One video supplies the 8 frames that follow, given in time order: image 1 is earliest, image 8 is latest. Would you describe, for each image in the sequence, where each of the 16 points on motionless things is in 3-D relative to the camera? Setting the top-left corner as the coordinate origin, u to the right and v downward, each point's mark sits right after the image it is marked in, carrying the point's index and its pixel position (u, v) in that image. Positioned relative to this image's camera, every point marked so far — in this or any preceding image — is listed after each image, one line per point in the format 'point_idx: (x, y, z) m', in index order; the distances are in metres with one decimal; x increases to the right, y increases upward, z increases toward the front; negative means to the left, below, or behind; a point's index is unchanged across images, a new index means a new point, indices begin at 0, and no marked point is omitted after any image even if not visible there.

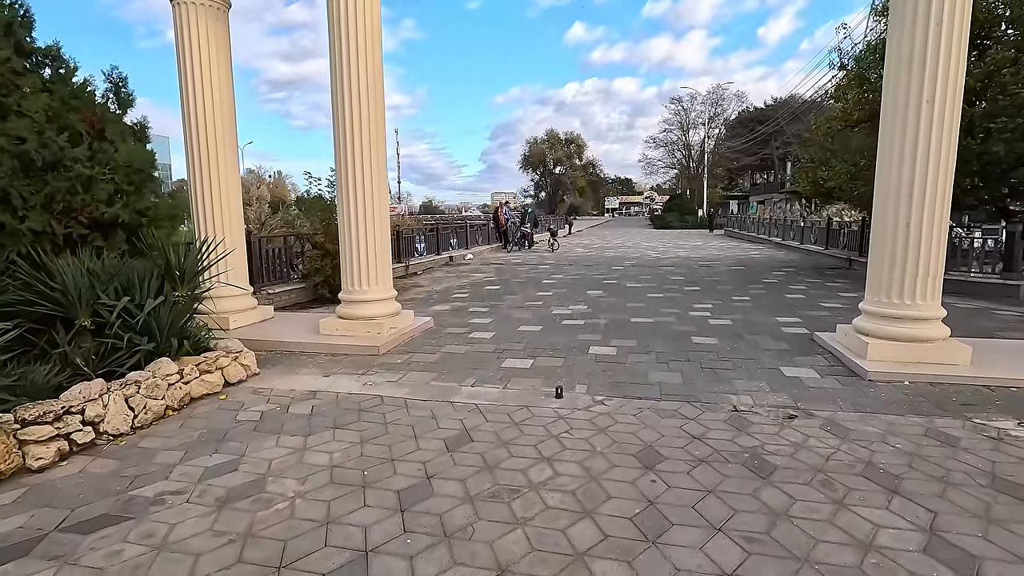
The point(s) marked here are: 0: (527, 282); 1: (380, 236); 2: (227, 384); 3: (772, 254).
0: (+0.3, +0.1, +11.7) m
1: (-1.6, +0.6, +6.3) m
2: (-2.5, -0.8, +4.6) m
3: (+8.4, +1.1, +17.0) m
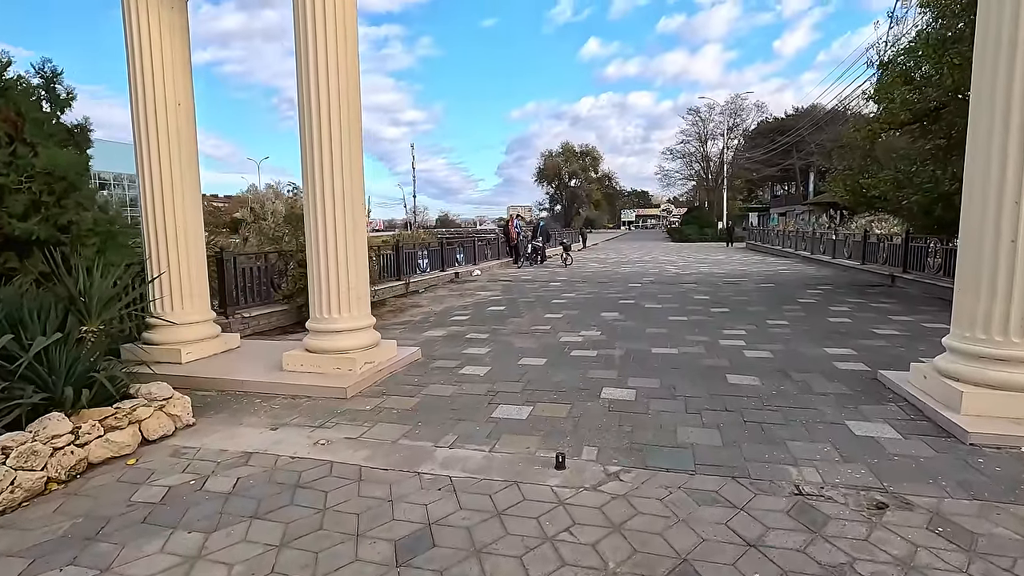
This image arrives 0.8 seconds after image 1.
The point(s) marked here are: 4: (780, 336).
0: (+0.5, -0.3, +10.7) m
1: (-1.6, +0.4, +5.3) m
2: (-2.6, -1.1, +3.7) m
3: (+8.7, +0.5, +15.8) m
4: (+3.5, -0.6, +6.9) m
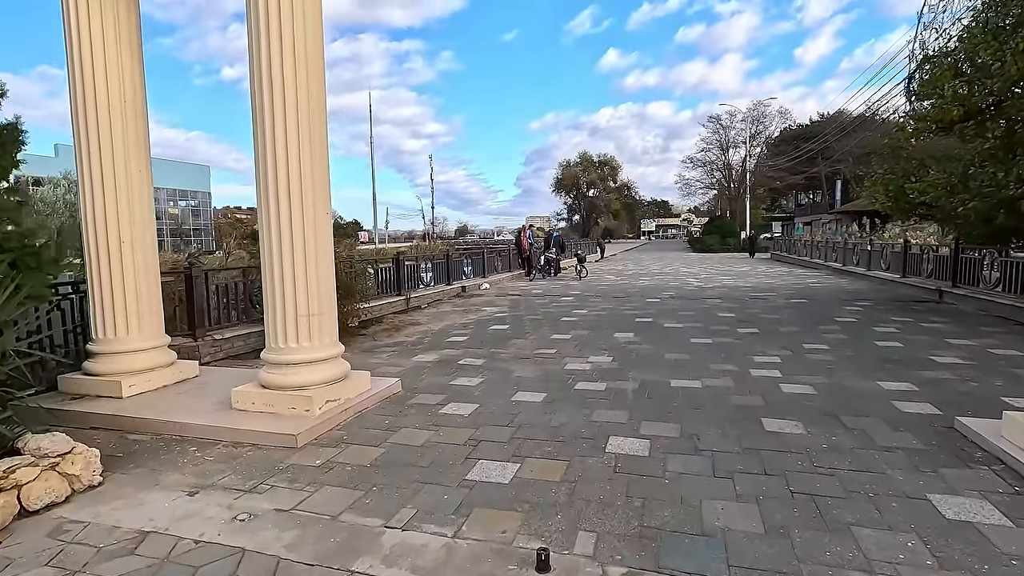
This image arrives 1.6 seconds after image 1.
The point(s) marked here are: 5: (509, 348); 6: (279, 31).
0: (+0.6, -0.6, +9.8) m
1: (-1.7, +0.2, +4.5) m
2: (-2.7, -1.3, +2.9) m
3: (+8.9, +0.1, +14.7) m
4: (+3.5, -0.9, +5.9) m
5: (0.0, -0.8, +7.4) m
6: (-1.9, +2.1, +4.3) m
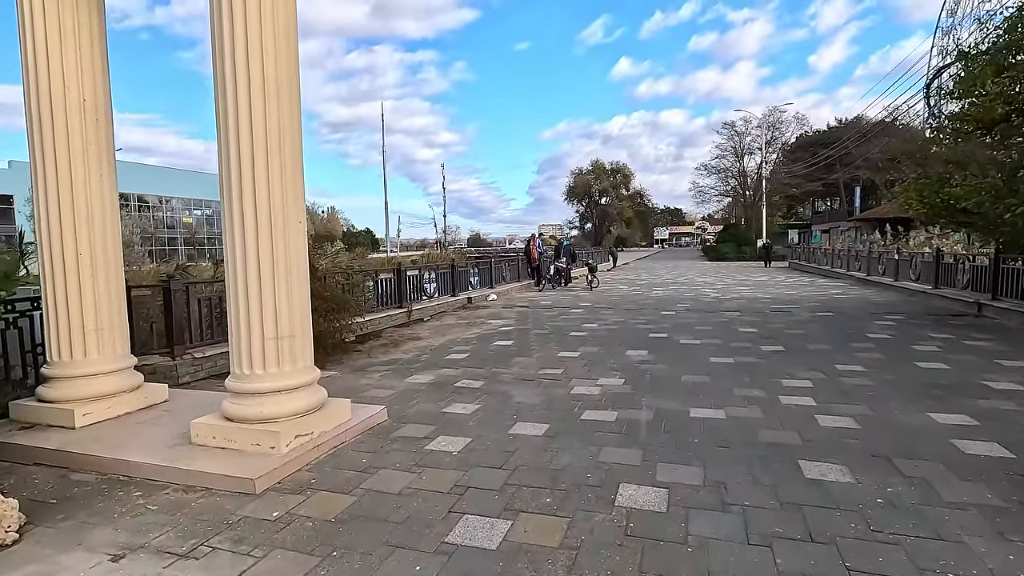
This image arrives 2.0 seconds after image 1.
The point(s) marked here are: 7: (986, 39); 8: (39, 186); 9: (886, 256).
0: (+0.7, -0.8, +9.3) m
1: (-1.7, 0.0, +4.0) m
2: (-2.8, -1.4, +2.4) m
3: (+9.2, -0.2, +13.9) m
4: (+3.5, -1.0, +5.3) m
5: (0.0, -1.0, +6.9) m
6: (-1.9, +1.9, +3.8) m
7: (+7.5, +4.0, +8.4) m
8: (-4.0, +0.9, +4.5) m
9: (+11.6, +1.0, +16.4) m
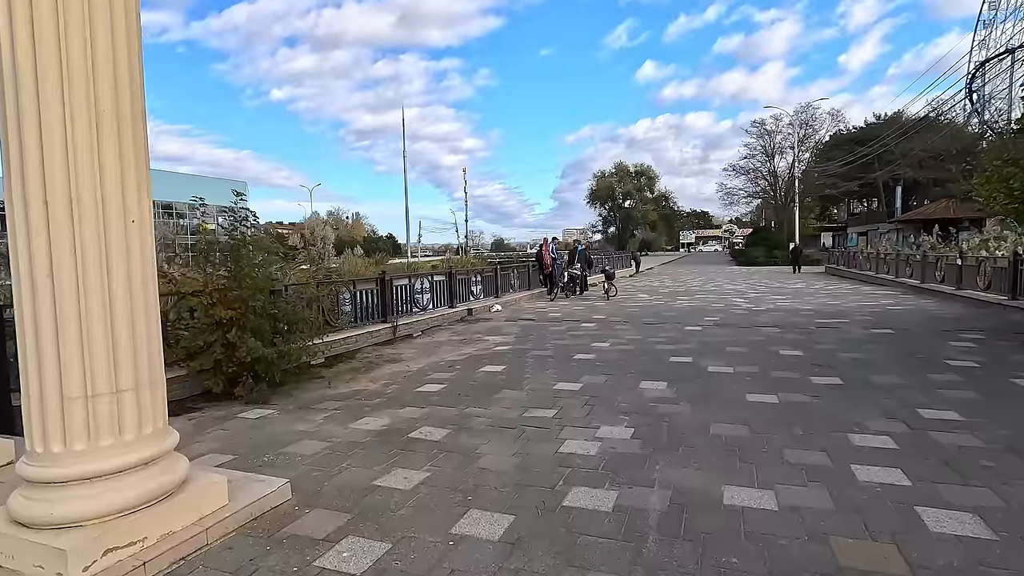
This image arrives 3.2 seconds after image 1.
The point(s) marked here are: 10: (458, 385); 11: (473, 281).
0: (+0.6, -1.0, +7.8) m
1: (-2.0, -0.1, +2.7) m
2: (-3.2, -1.5, +1.1) m
3: (+9.3, -0.4, +12.0) m
4: (+3.2, -1.2, +3.7) m
5: (-0.2, -1.2, +5.4) m
6: (-2.3, +1.8, +2.5) m
7: (+7.4, +3.8, +6.7) m
8: (-4.3, +0.7, +3.3) m
9: (+11.8, +0.7, +14.5) m
10: (-0.6, -1.2, +6.4) m
11: (-1.0, +0.2, +13.6) m
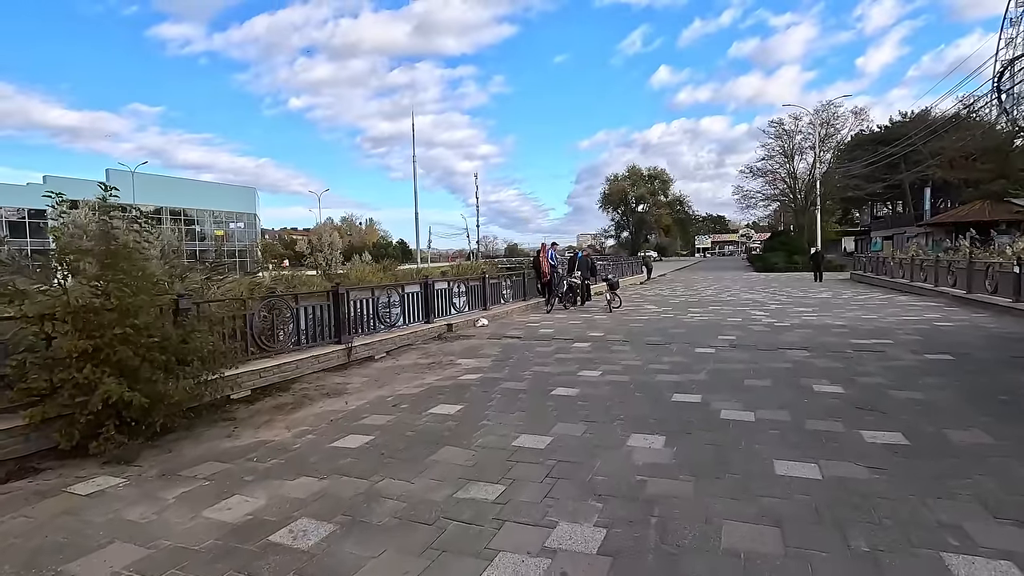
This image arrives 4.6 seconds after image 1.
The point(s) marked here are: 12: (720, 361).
0: (+0.1, -1.2, +6.3) m
1: (-2.6, -0.3, +1.2) m
2: (-3.8, -1.7, -0.3) m
3: (+8.9, -0.6, +10.3) m
4: (+2.6, -1.4, +2.1) m
5: (-0.7, -1.4, +3.9) m
6: (-2.8, +1.6, +1.0) m
7: (+6.9, +3.6, +5.0) m
8: (-4.9, +0.5, +1.9) m
9: (+11.5, +0.5, +12.6) m
10: (-1.1, -1.4, +4.9) m
11: (-1.3, -0.1, +12.1) m
12: (+3.0, -1.0, +7.6) m
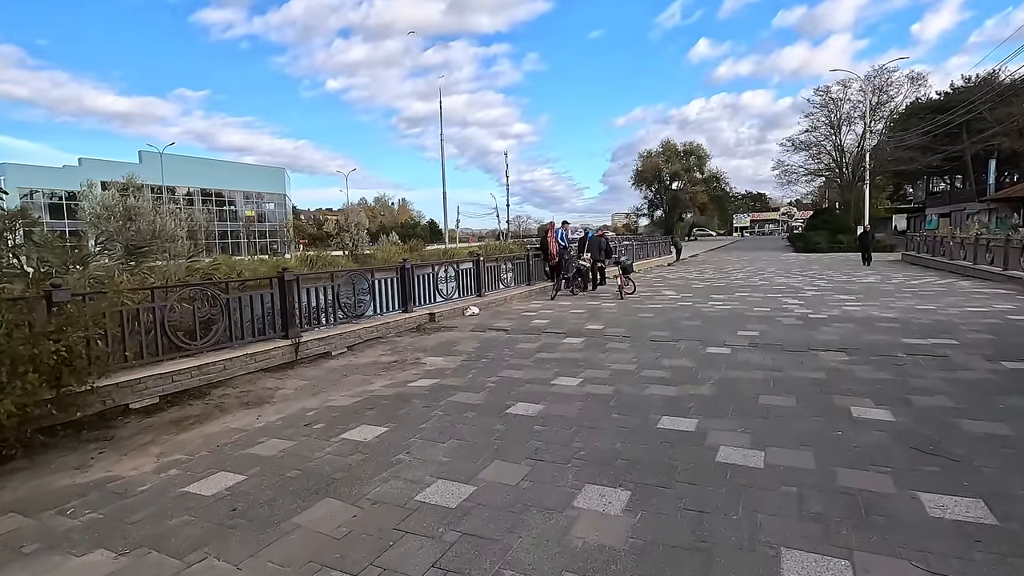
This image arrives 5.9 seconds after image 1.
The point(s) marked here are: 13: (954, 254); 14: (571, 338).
0: (-0.4, -1.1, +5.0) m
1: (-3.4, -0.4, +0.1) m
2: (-4.7, -1.8, -1.3) m
3: (+8.7, -0.4, +8.4) m
4: (+1.9, -1.4, +0.6) m
5: (-1.3, -1.4, +2.7) m
6: (-3.6, +1.5, -0.1) m
7: (+6.3, +3.6, +3.2) m
8: (-5.6, +0.5, +0.9) m
9: (+11.4, +0.8, +10.6) m
10: (-1.7, -1.3, +3.7) m
11: (-1.4, +0.2, +10.8) m
12: (+2.5, -0.9, +6.1) m
13: (+16.0, +1.2, +19.1) m
14: (+0.9, -0.8, +8.2) m
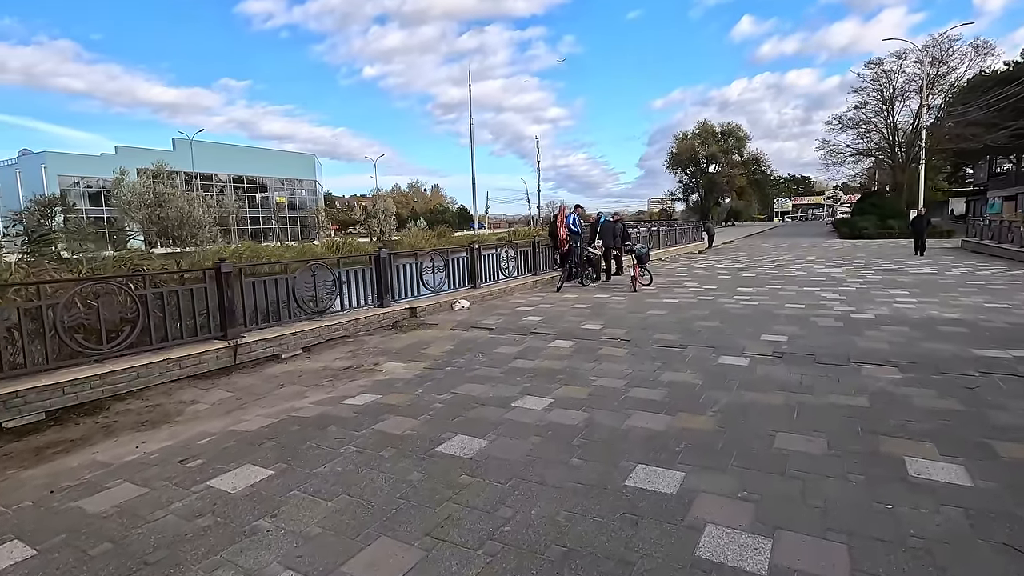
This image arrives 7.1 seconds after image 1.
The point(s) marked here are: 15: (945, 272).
0: (-0.8, -1.1, +3.9) m
1: (-4.2, -0.5, -0.8) m
2: (-5.6, -1.9, -2.1) m
3: (+8.4, -0.4, +6.7) m
4: (+1.1, -1.5, -0.6) m
5: (-2.0, -1.4, +1.7) m
6: (-4.4, +1.4, -1.1) m
7: (+5.8, +3.6, +1.5) m
8: (-6.4, +0.4, +0.1) m
9: (+11.3, +0.8, +8.7) m
10: (-2.3, -1.3, +2.7) m
11: (-1.5, +0.4, +9.7) m
12: (+2.1, -0.9, +4.8) m
13: (+16.4, +1.5, +16.9) m
14: (+0.7, -0.7, +7.0) m
15: (+10.5, +0.4, +12.9) m
